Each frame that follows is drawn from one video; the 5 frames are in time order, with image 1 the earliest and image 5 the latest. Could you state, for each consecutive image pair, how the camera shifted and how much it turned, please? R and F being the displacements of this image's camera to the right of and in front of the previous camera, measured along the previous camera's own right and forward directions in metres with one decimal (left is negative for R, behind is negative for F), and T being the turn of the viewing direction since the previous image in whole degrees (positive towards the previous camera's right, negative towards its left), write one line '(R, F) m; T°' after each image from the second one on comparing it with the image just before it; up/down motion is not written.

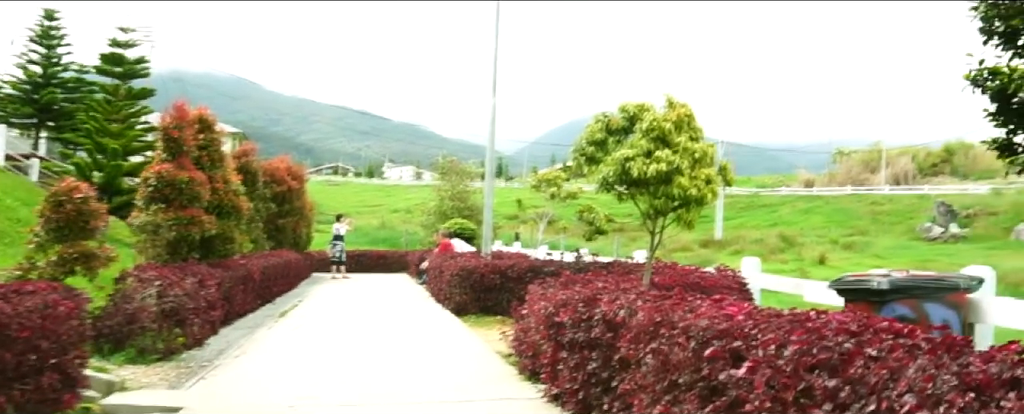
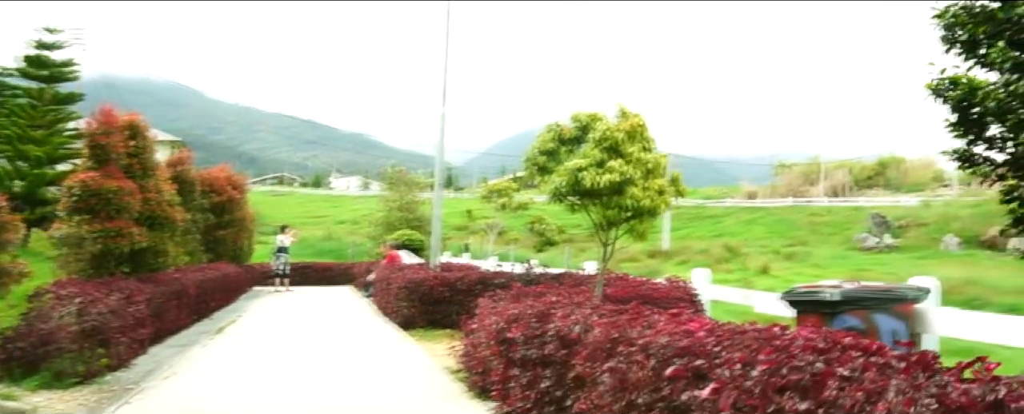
(0.0, +0.2) m; +4°
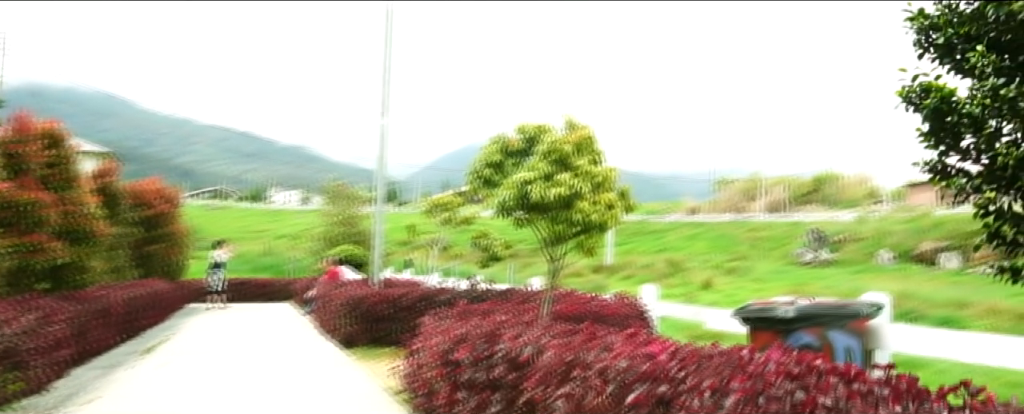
(0.0, +0.3) m; +4°
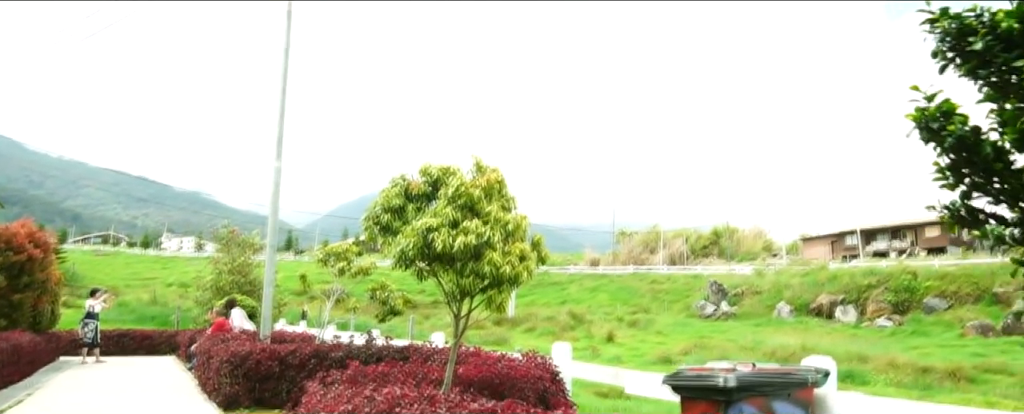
(0.0, +0.9) m; +7°
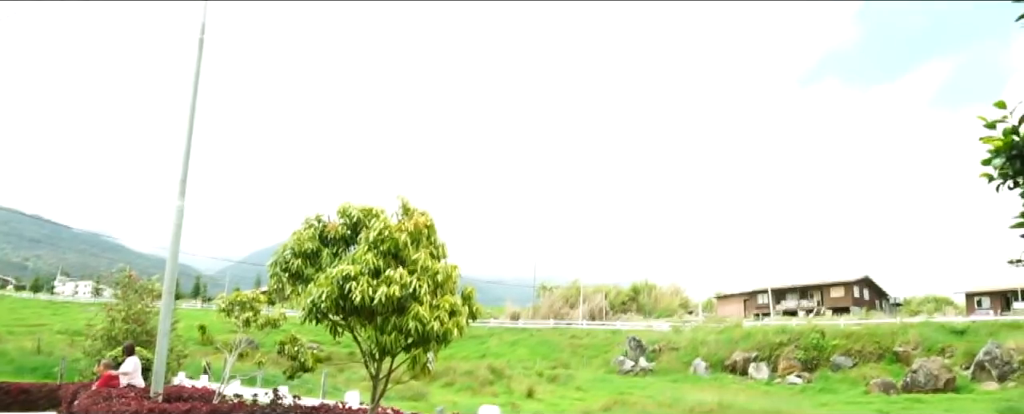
(-0.1, +0.7) m; +6°
